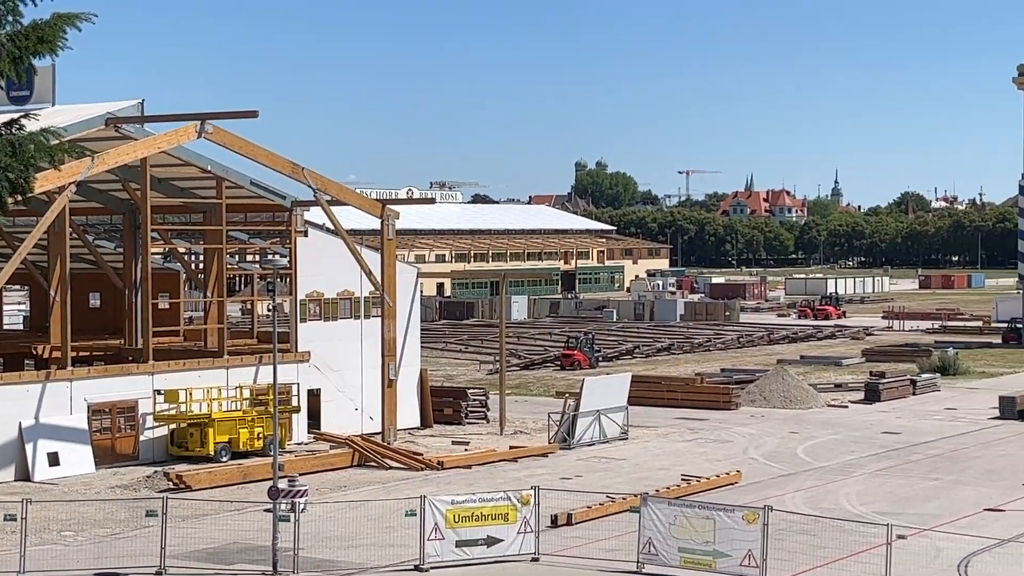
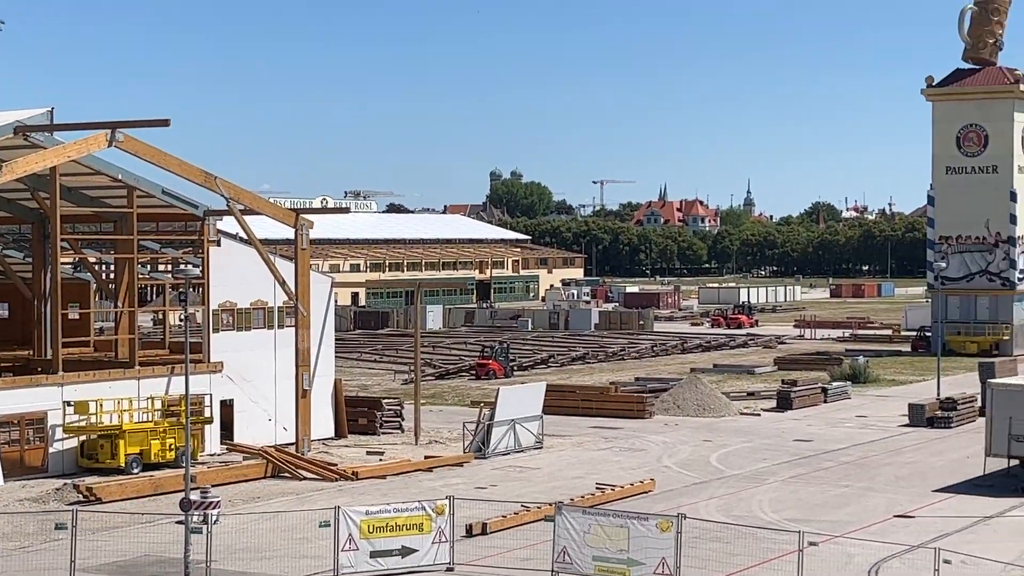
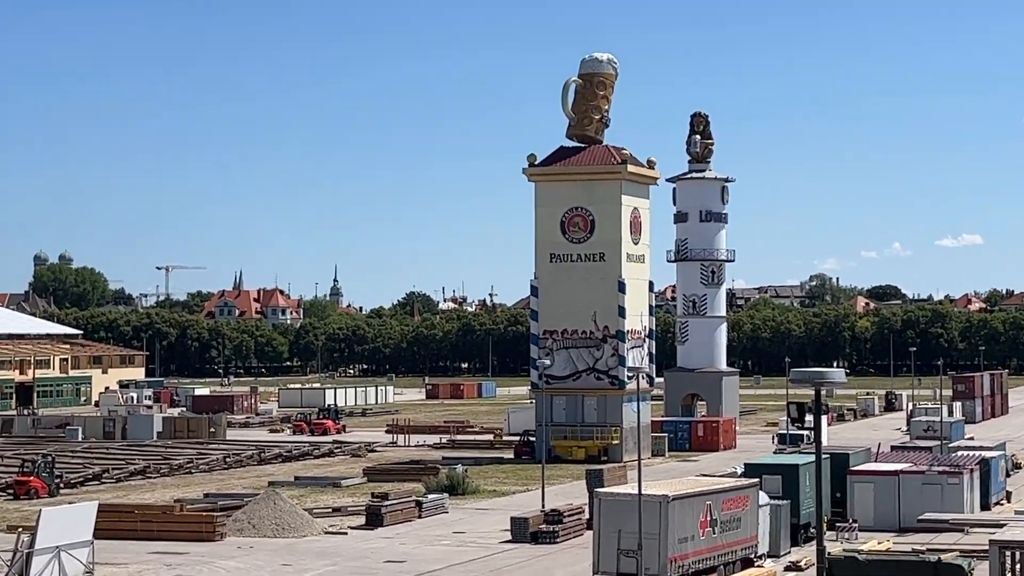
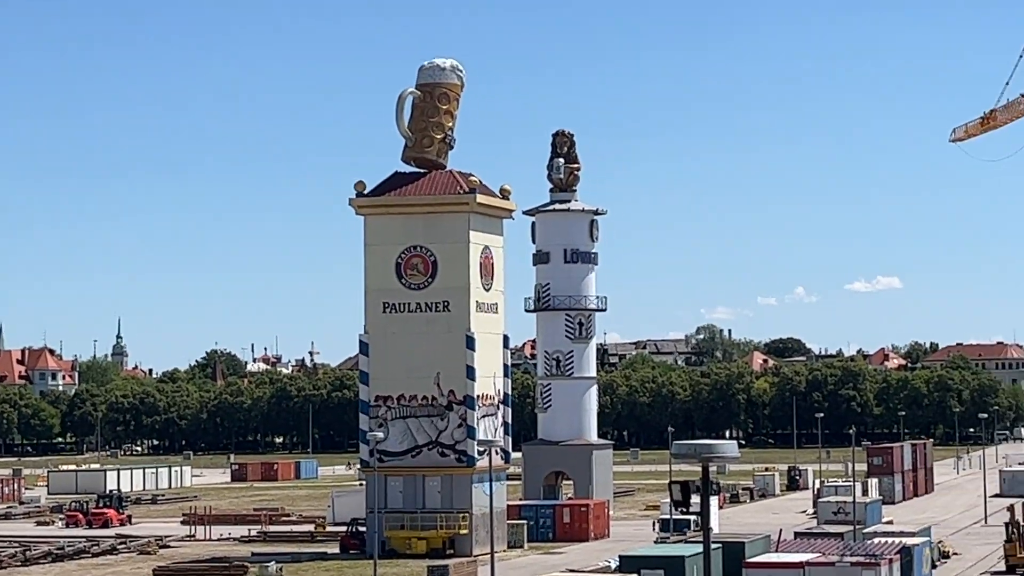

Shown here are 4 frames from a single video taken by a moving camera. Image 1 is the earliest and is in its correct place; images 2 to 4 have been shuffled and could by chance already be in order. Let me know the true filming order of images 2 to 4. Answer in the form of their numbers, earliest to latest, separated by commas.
2, 3, 4
